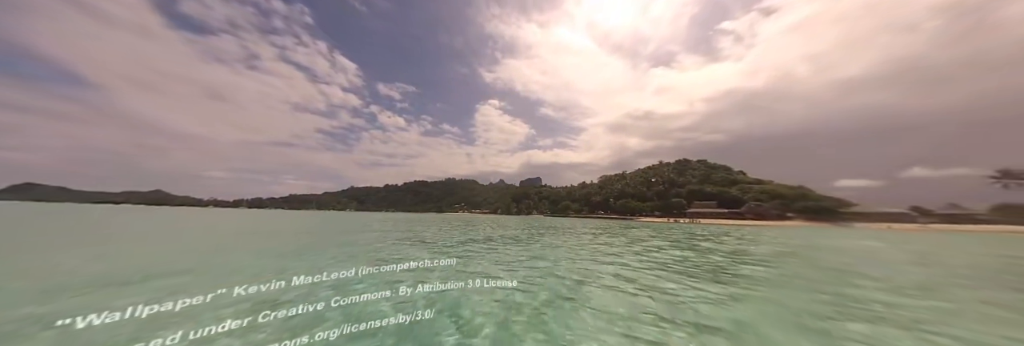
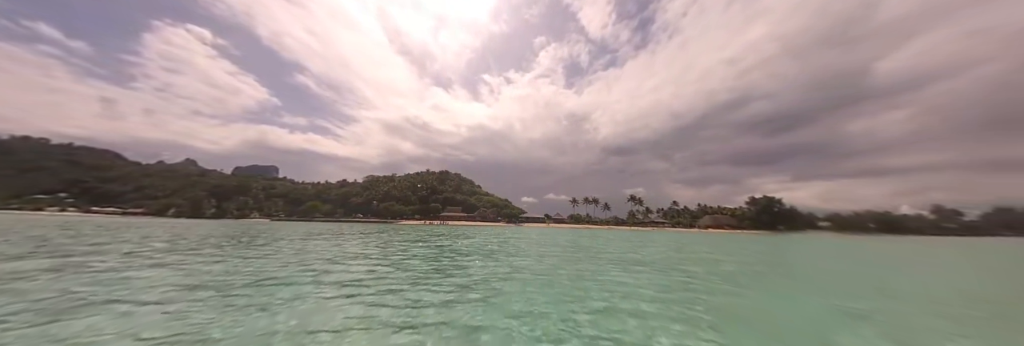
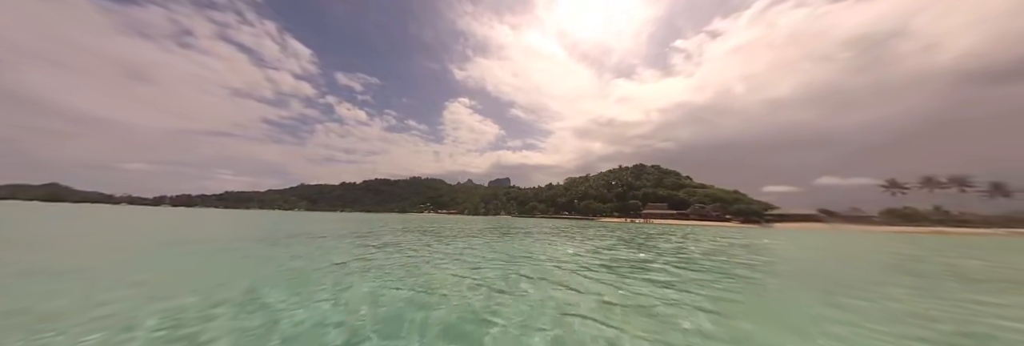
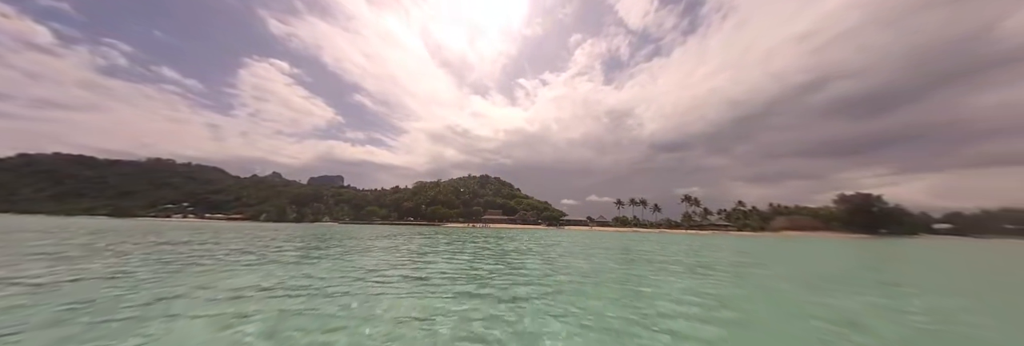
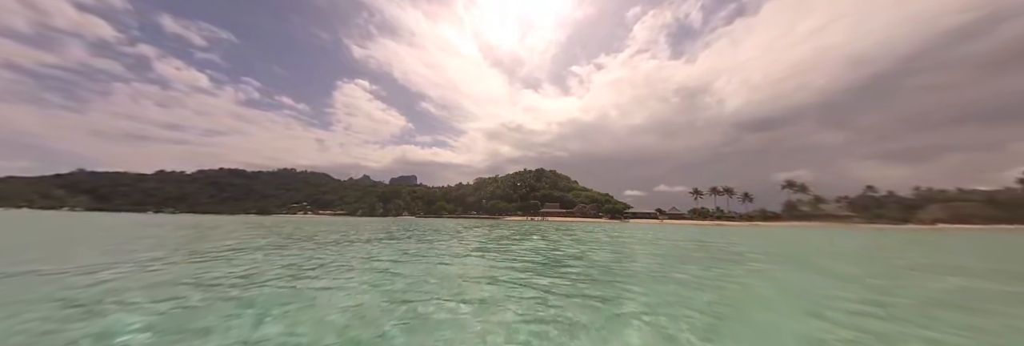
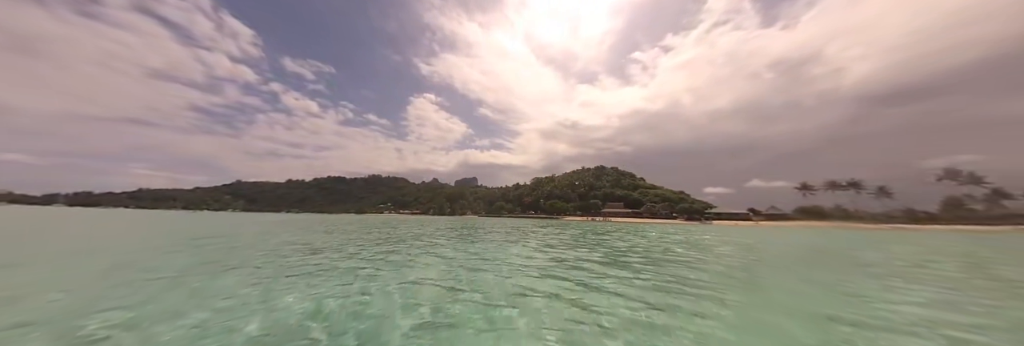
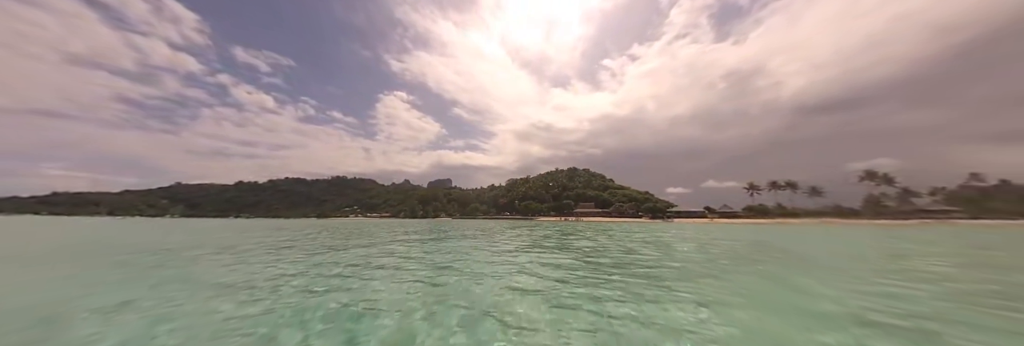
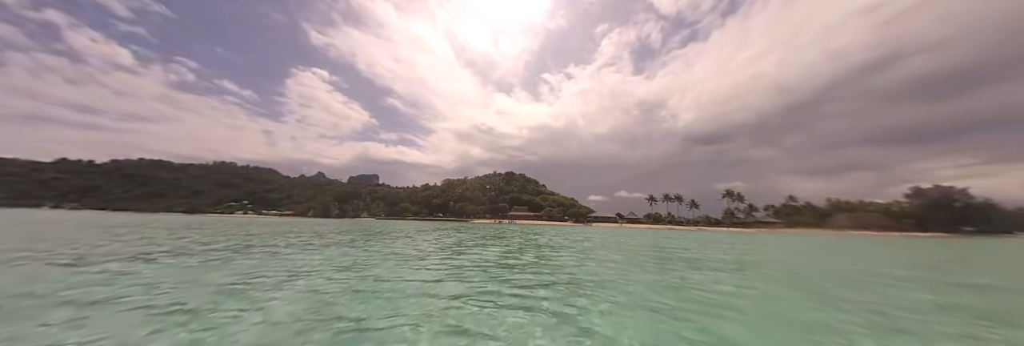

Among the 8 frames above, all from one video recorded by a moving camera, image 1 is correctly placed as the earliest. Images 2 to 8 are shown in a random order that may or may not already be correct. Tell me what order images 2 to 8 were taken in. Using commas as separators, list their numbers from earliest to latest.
3, 6, 7, 5, 8, 4, 2
